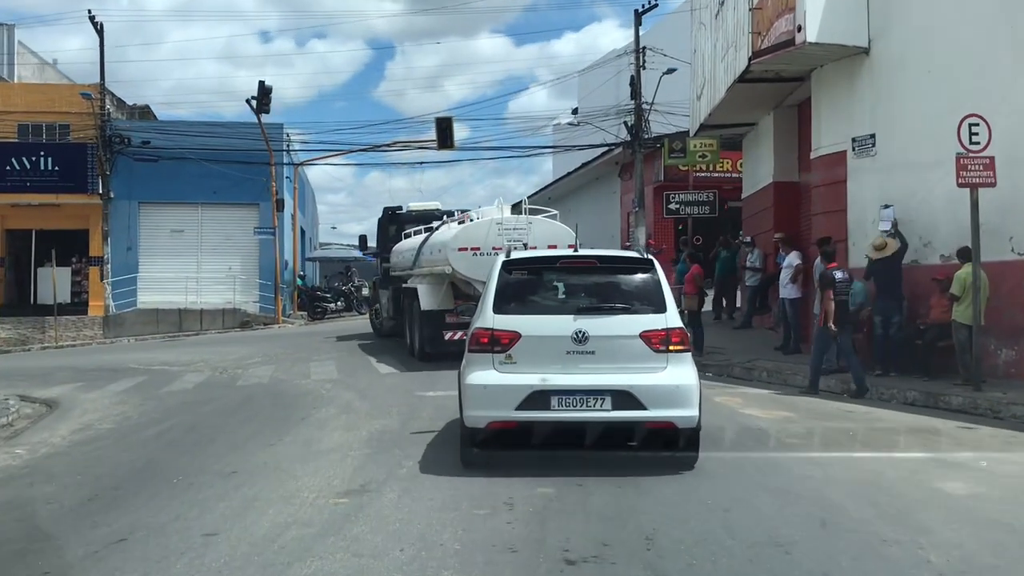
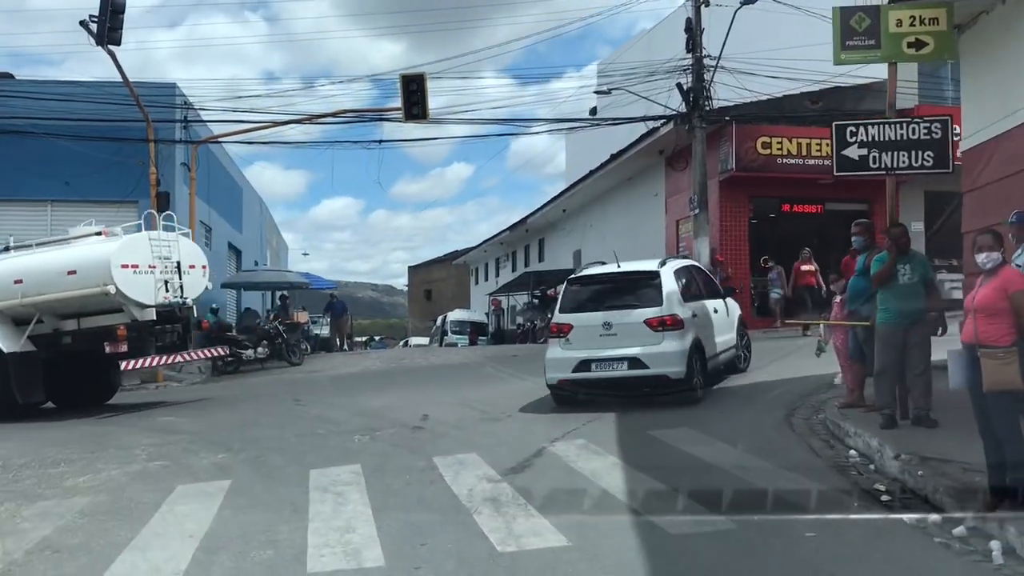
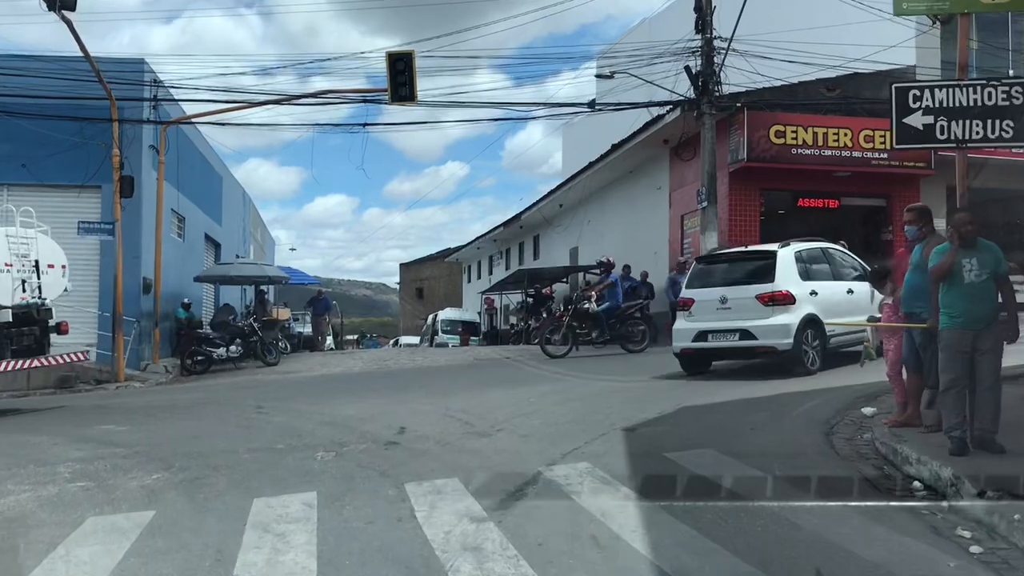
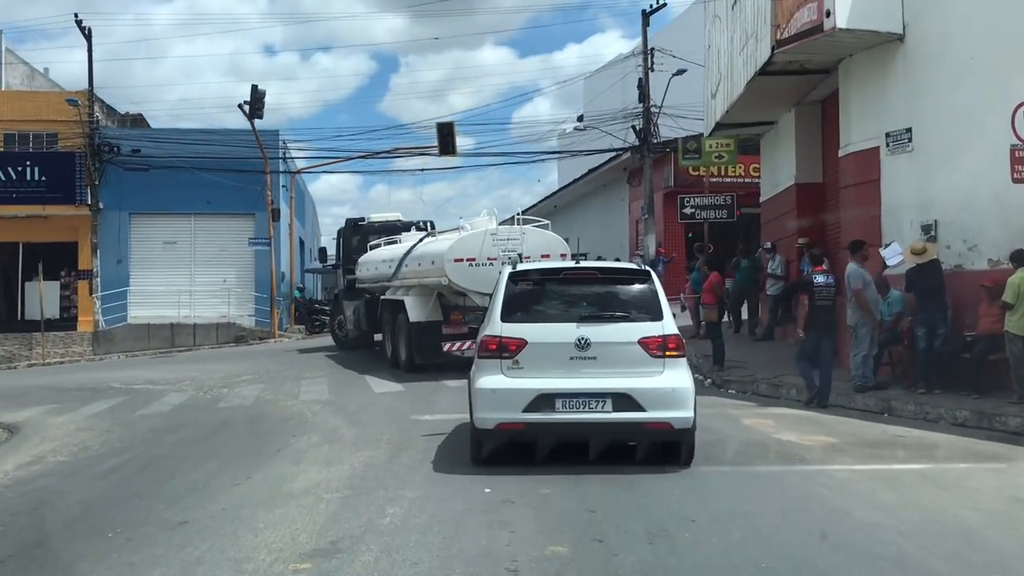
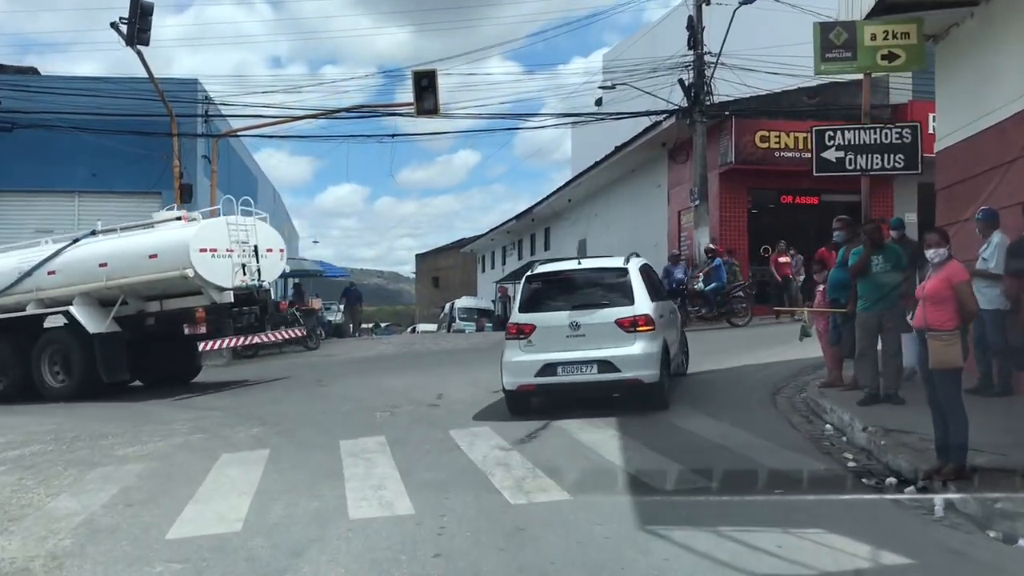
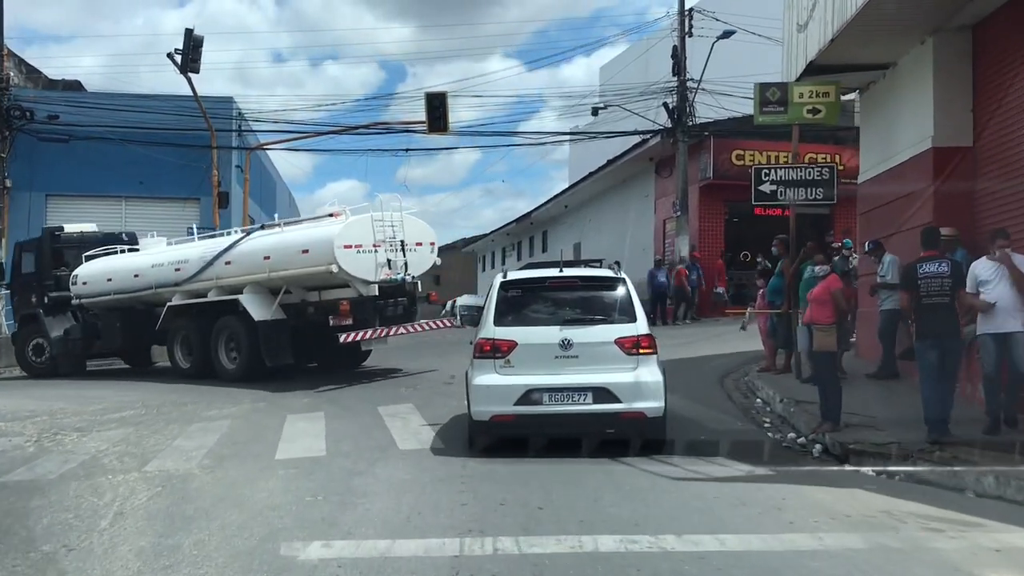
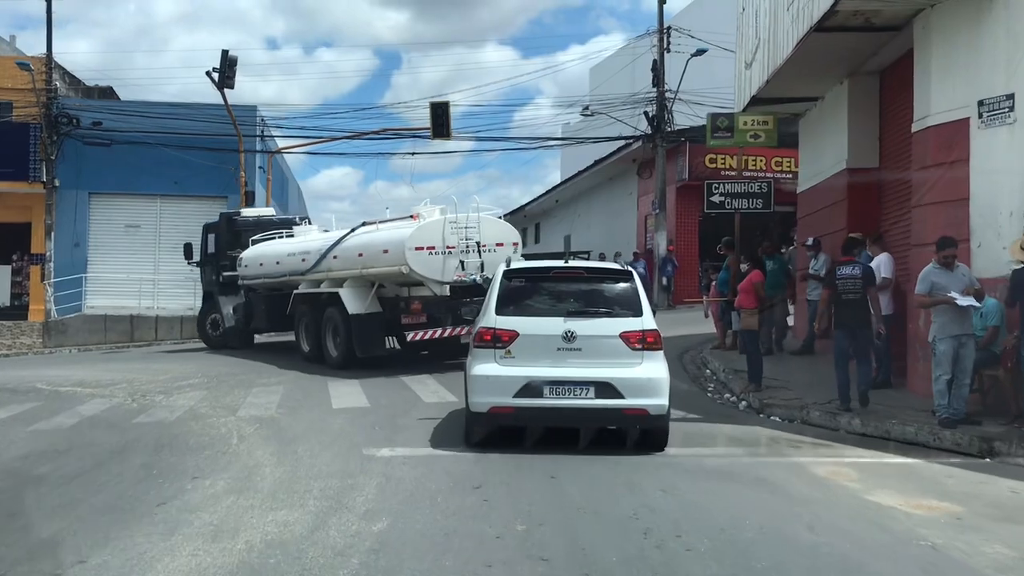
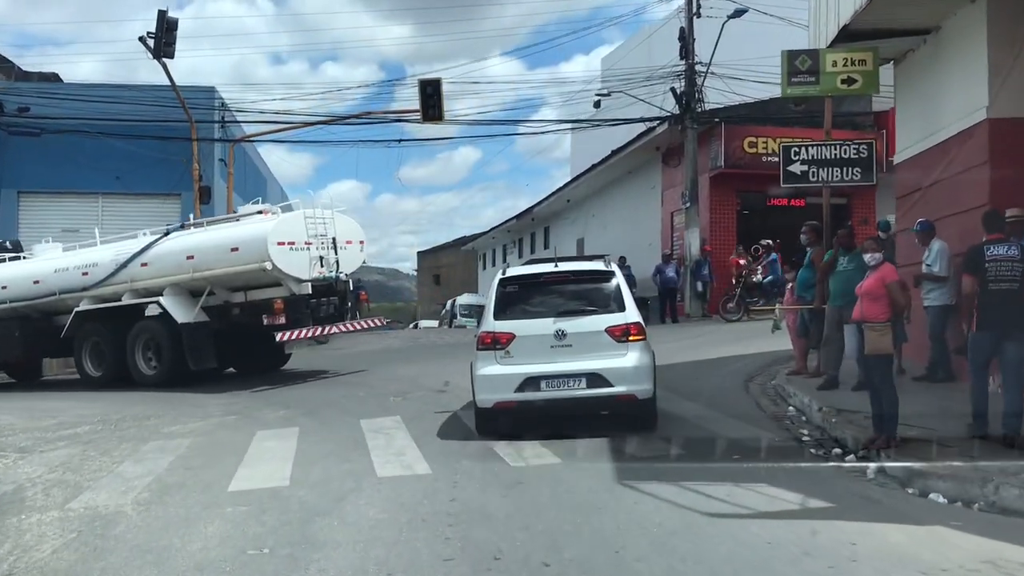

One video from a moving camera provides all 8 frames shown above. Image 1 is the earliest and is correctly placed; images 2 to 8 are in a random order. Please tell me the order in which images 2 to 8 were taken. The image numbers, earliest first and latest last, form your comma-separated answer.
4, 7, 6, 8, 5, 2, 3
